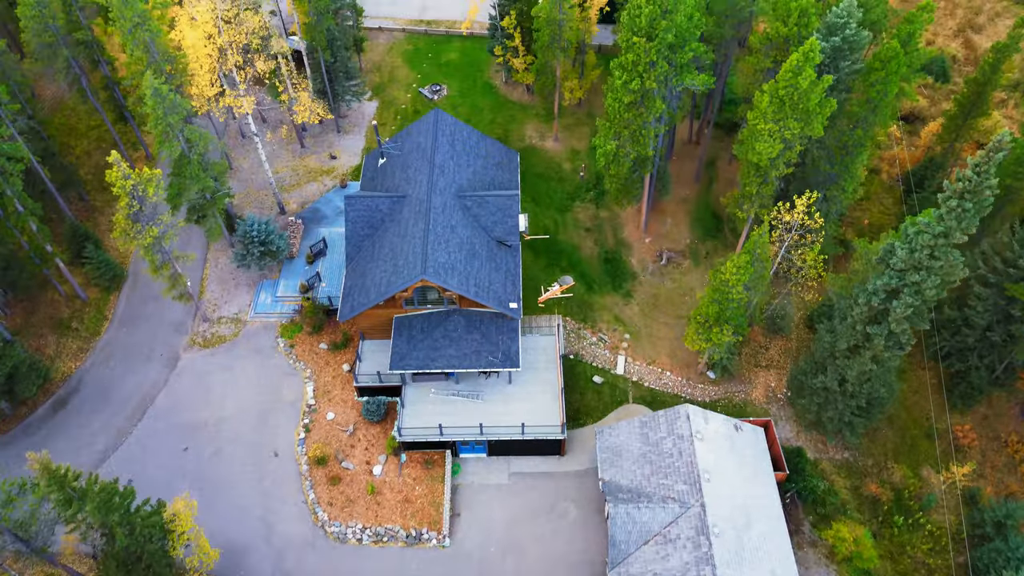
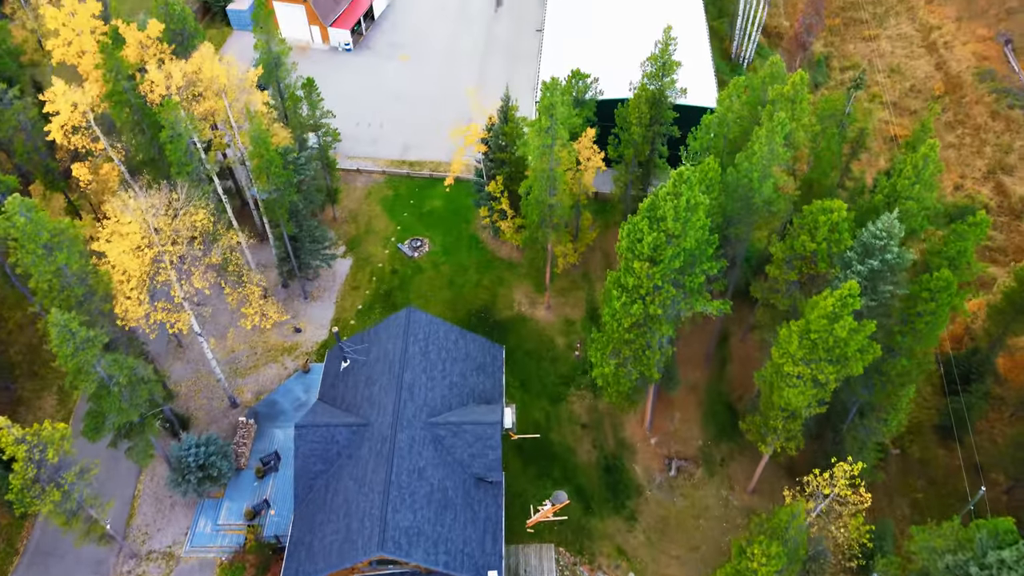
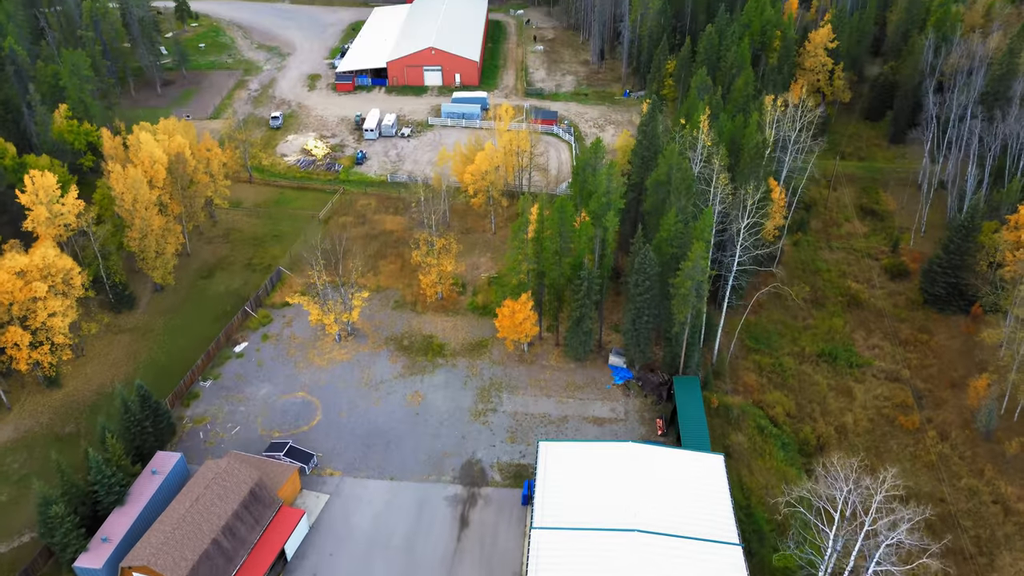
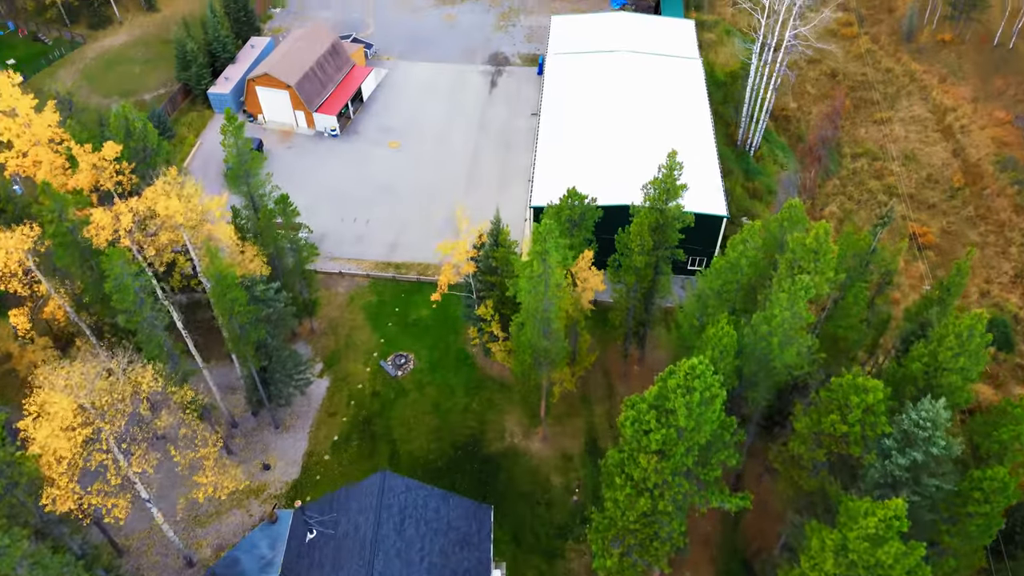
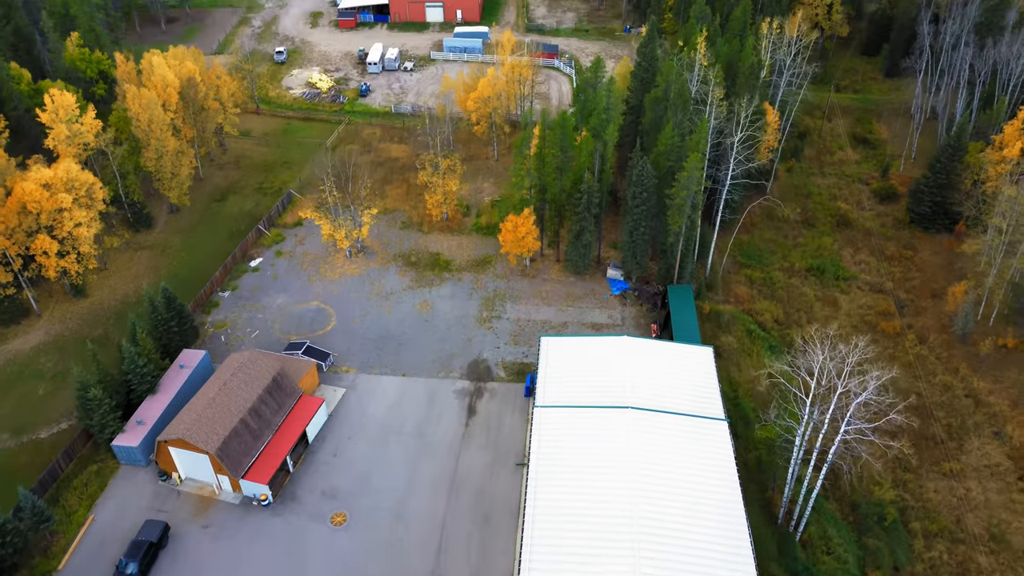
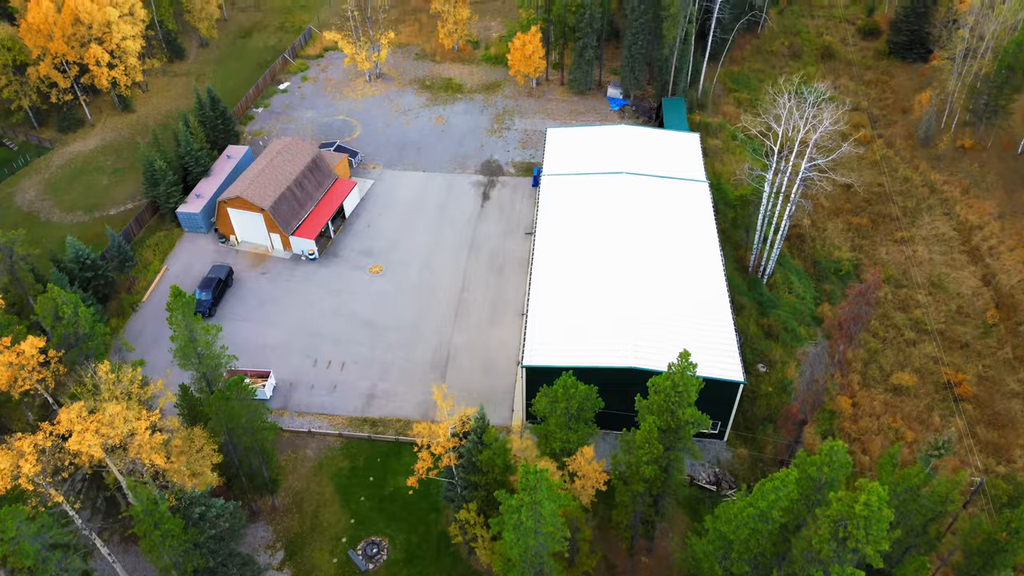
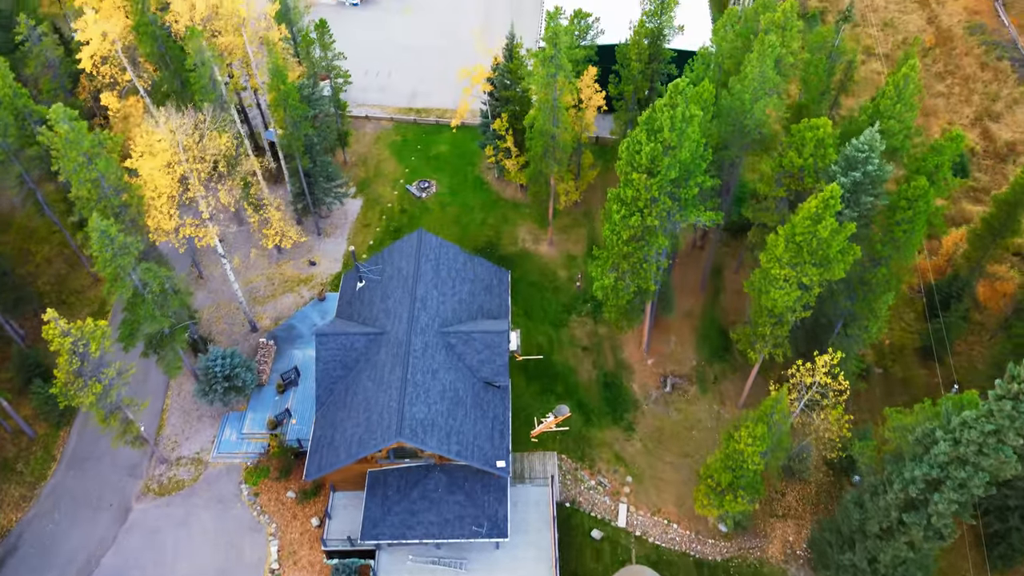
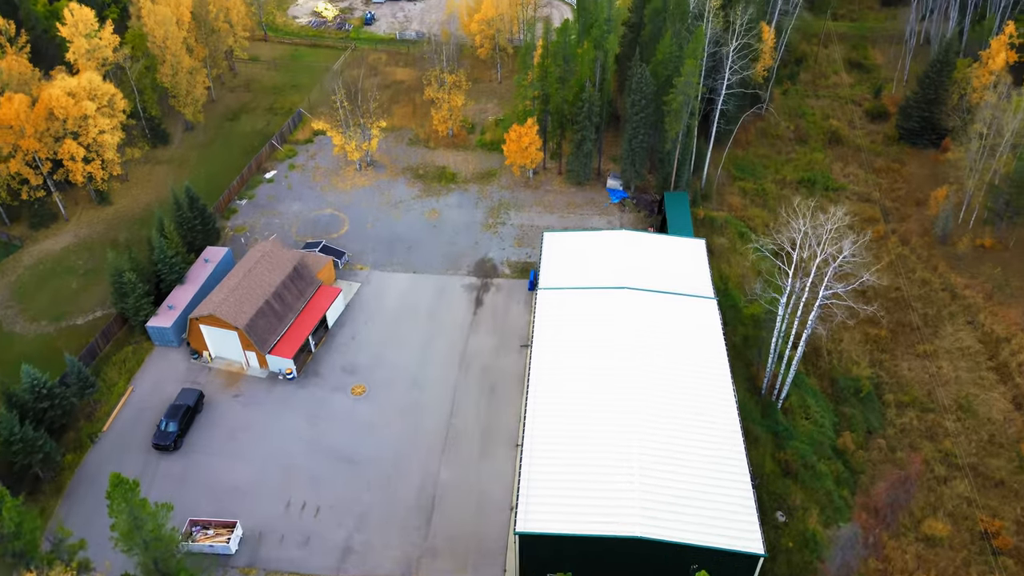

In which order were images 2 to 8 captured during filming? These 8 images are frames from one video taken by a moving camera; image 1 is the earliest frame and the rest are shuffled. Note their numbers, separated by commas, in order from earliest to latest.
7, 2, 4, 6, 8, 5, 3
